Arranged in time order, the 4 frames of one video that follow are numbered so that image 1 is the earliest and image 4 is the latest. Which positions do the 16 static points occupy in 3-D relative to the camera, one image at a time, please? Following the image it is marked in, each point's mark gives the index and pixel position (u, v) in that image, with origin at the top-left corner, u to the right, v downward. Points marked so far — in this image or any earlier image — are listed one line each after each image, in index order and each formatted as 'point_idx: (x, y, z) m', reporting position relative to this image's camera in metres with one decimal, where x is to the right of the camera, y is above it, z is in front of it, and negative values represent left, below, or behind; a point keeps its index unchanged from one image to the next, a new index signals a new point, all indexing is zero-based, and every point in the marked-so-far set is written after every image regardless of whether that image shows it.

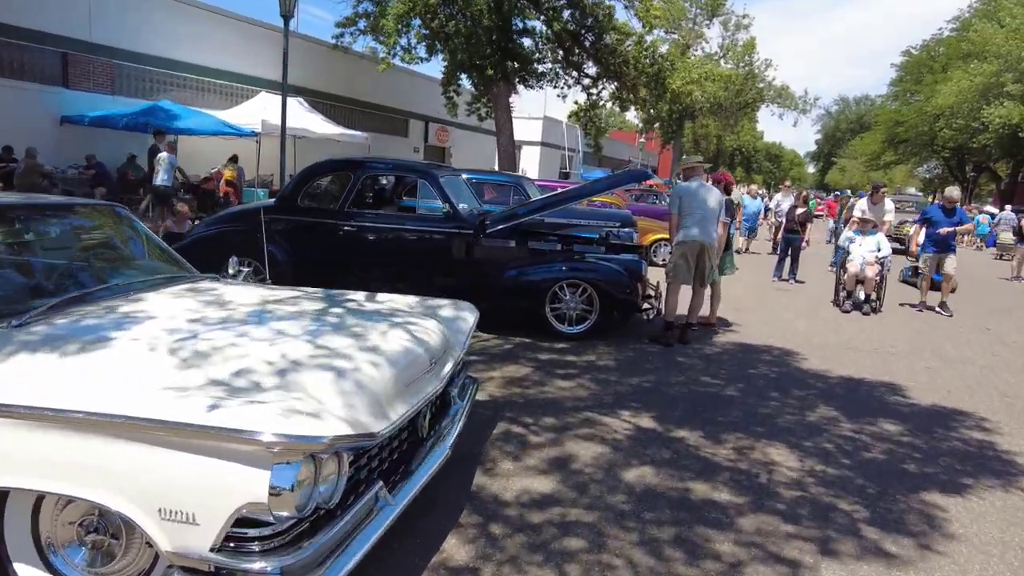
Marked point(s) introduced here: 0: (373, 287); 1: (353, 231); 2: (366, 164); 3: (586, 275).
0: (-1.7, +0.1, +7.5) m
1: (-1.9, +0.7, +7.4) m
2: (-1.8, +1.5, +7.6) m
3: (+0.9, +0.2, +7.1) m
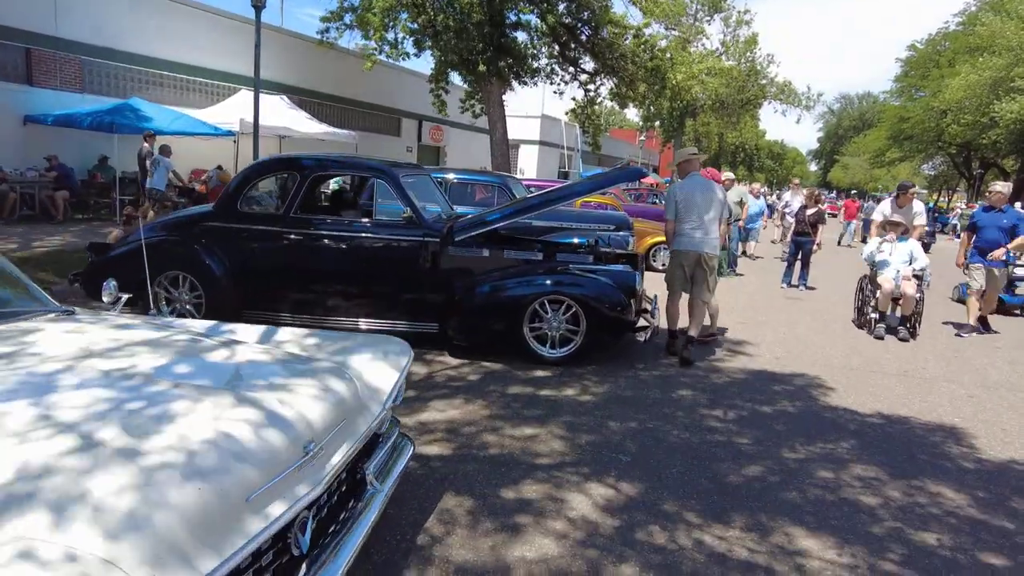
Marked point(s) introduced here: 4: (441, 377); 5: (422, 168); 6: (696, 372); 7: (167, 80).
0: (-1.9, -0.1, +6.5) m
1: (-2.2, +0.5, +6.5) m
2: (-2.1, +1.3, +6.6) m
3: (+0.7, 0.0, +6.1) m
4: (-0.7, -0.9, +5.7) m
5: (-1.1, +1.4, +7.3) m
6: (+1.8, -0.8, +6.1) m
7: (-10.9, +6.6, +19.4) m
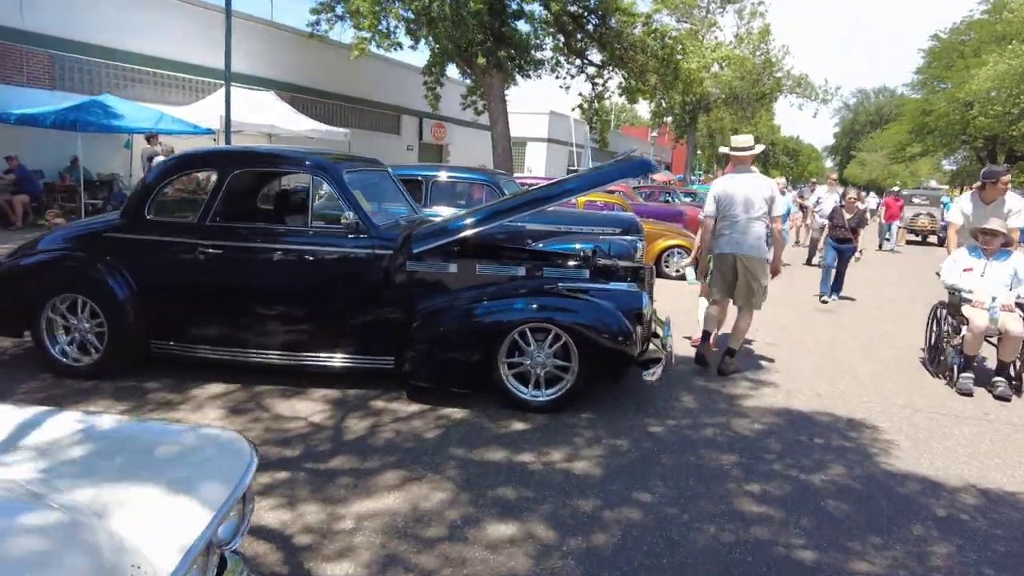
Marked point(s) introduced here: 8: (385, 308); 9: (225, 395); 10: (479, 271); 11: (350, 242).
0: (-2.2, -0.3, +5.3) m
1: (-2.4, +0.3, +5.2) m
2: (-2.3, +1.1, +5.3) m
3: (+0.4, -0.2, +4.8) m
4: (-0.9, -1.1, +4.4) m
5: (-1.3, +1.2, +6.0) m
6: (+1.6, -1.0, +4.8) m
7: (-10.9, +6.3, +18.3) m
8: (-1.1, -0.2, +5.2) m
9: (-2.4, -0.9, +5.1) m
10: (-0.3, +0.1, +5.2) m
11: (-1.4, +0.4, +5.1) m
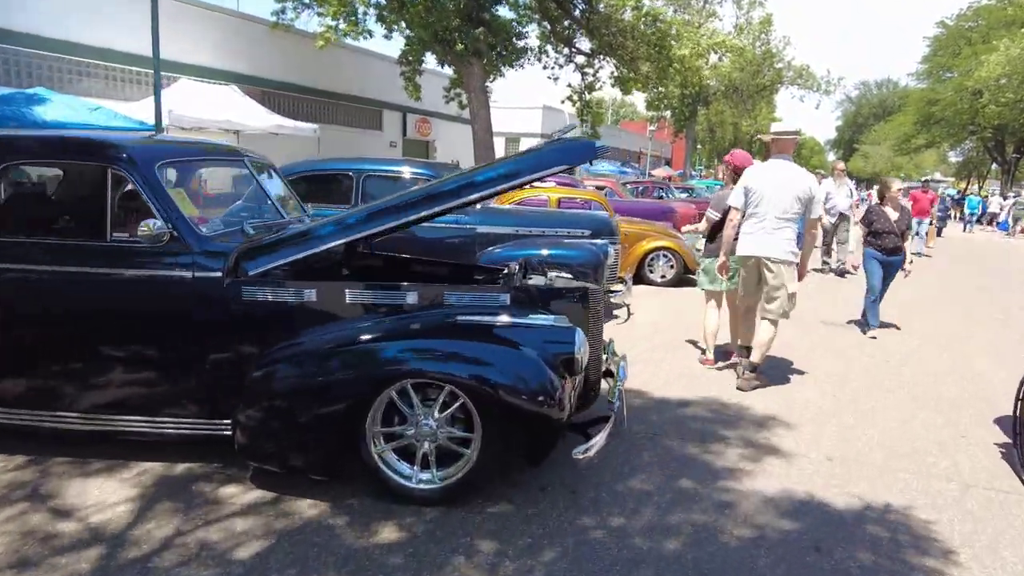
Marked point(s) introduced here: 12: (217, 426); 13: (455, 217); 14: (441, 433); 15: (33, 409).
0: (-2.8, -0.6, +3.8) m
1: (-3.1, +0.1, +3.7) m
2: (-3.0, +0.9, +3.9) m
3: (-0.2, -0.4, +3.3) m
4: (-1.6, -1.3, +2.9) m
5: (-2.0, +1.0, +4.5) m
6: (+0.9, -1.2, +3.3) m
7: (-11.6, +6.0, +16.9) m
8: (-1.7, -0.4, +3.7) m
9: (-3.0, -1.1, +3.7) m
10: (-0.9, -0.1, +3.7) m
11: (-2.1, +0.2, +3.7) m
12: (-1.8, -0.8, +3.7) m
13: (-0.8, +0.9, +8.1) m
14: (-0.4, -0.8, +3.4) m
15: (-3.0, -0.8, +3.9) m
